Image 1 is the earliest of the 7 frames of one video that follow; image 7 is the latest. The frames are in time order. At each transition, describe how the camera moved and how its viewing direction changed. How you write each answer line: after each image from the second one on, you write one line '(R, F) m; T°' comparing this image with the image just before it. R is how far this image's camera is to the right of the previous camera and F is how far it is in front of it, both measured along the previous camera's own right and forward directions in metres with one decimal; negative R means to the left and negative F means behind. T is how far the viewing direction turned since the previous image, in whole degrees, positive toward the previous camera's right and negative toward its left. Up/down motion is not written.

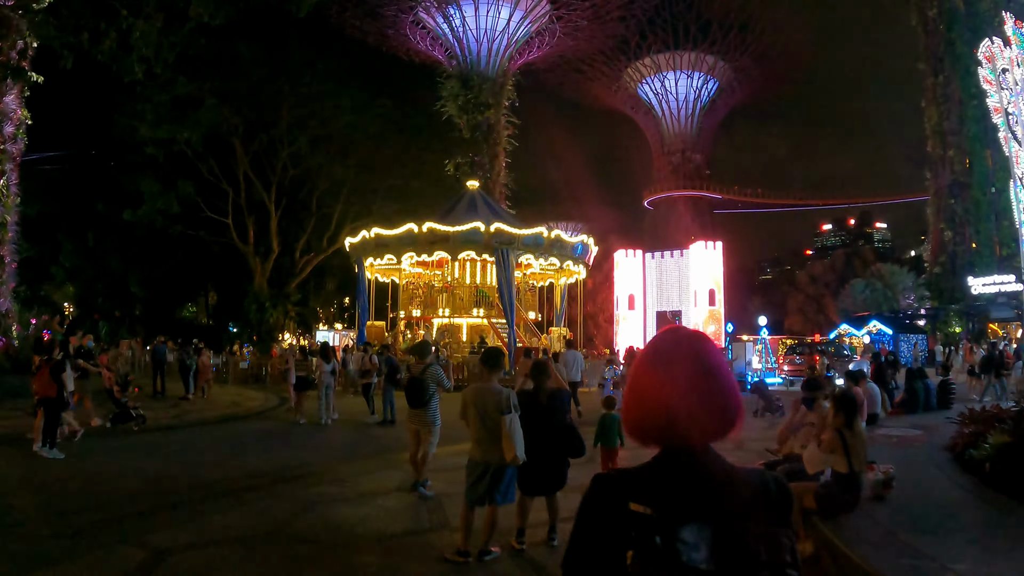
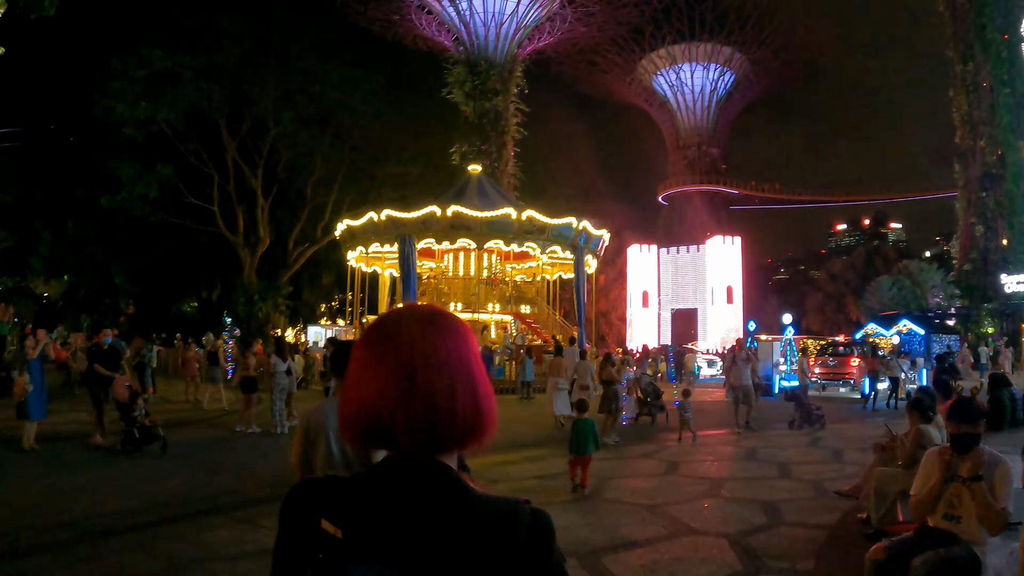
(+0.3, +1.9) m; -1°
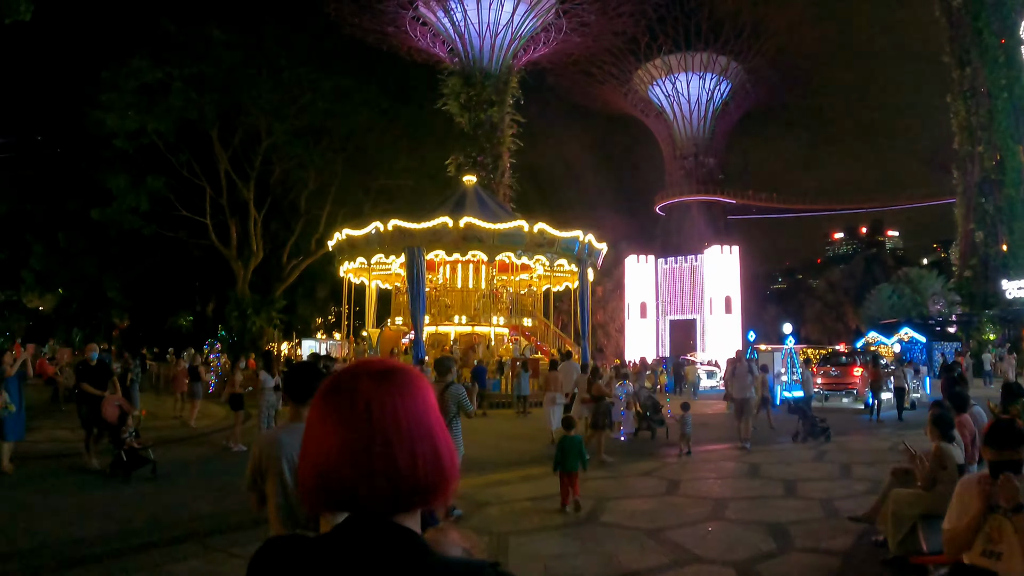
(+0.1, +0.3) m; 0°
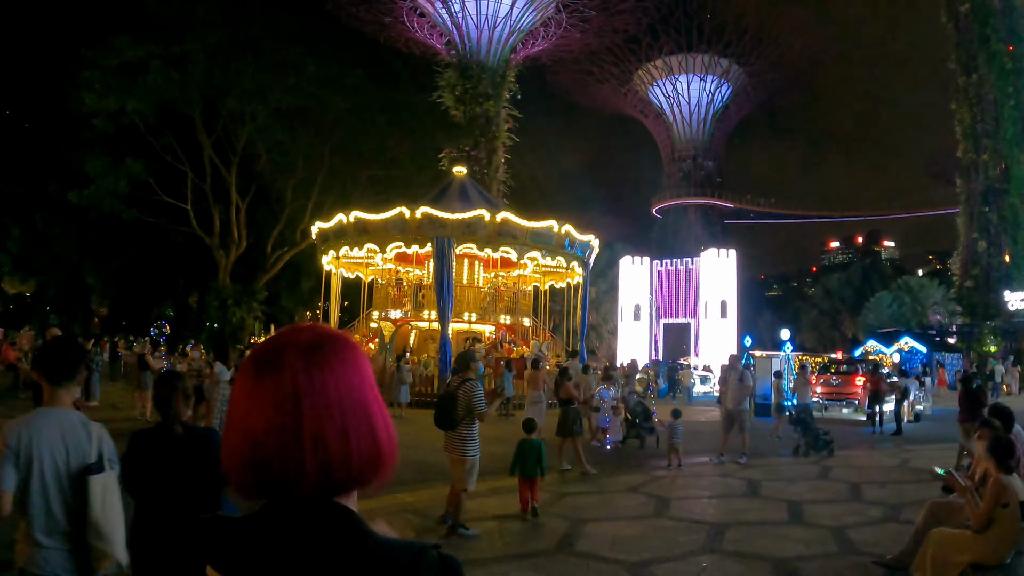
(+0.2, +0.9) m; 0°
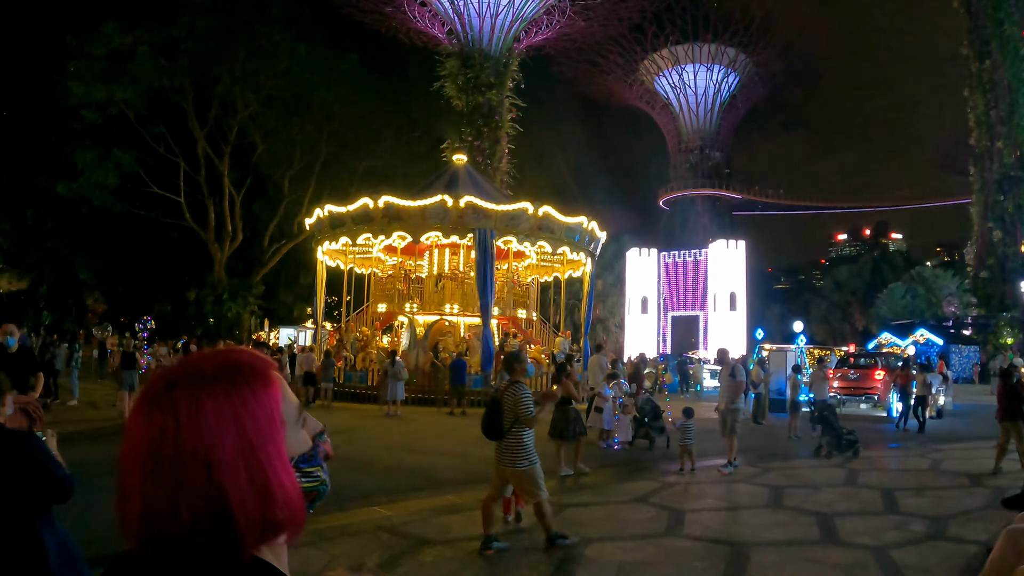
(+0.1, +0.7) m; 0°
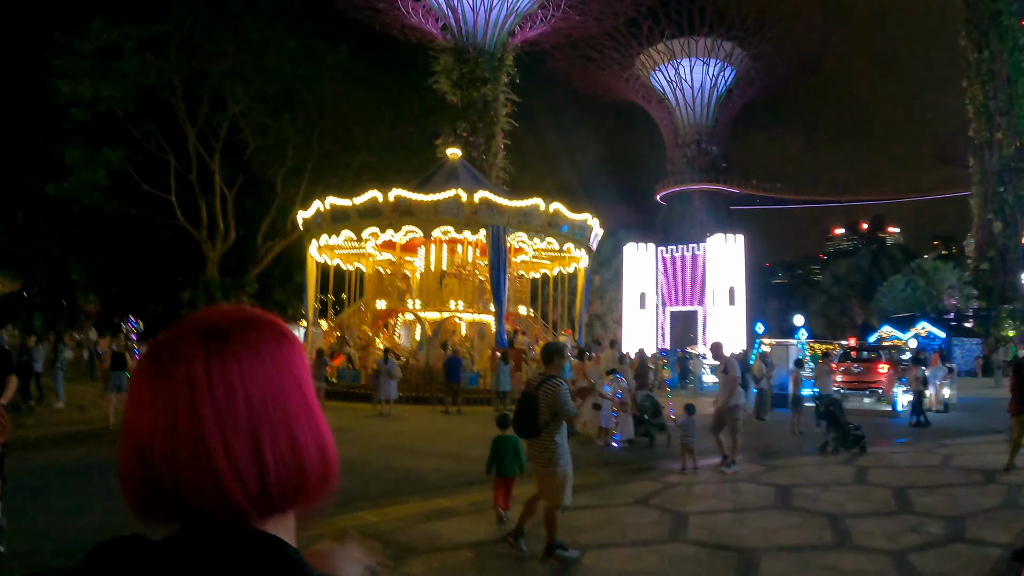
(+0.1, +0.3) m; 0°
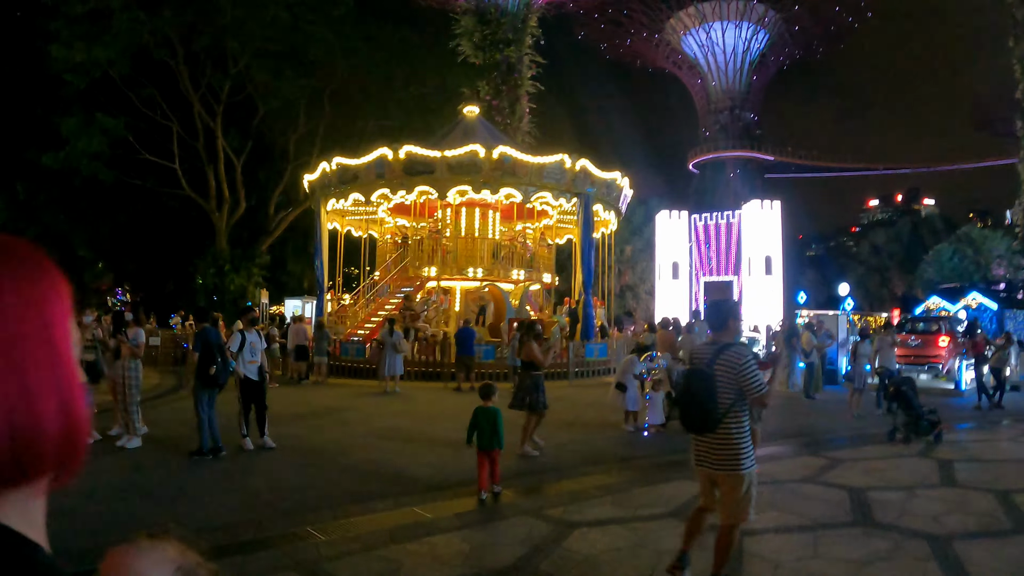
(+0.2, +1.3) m; -2°
